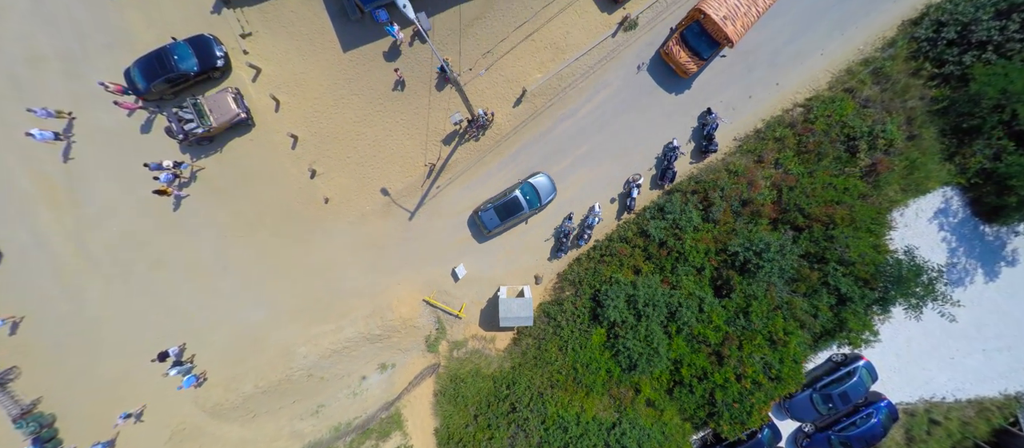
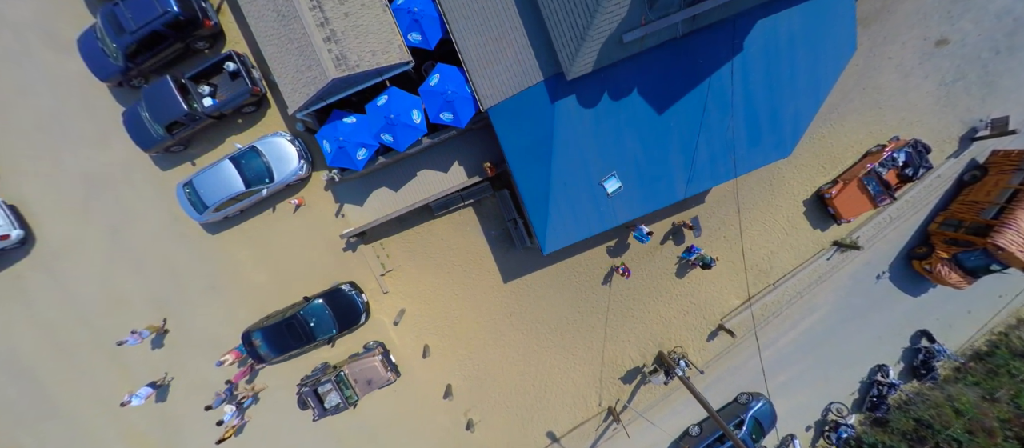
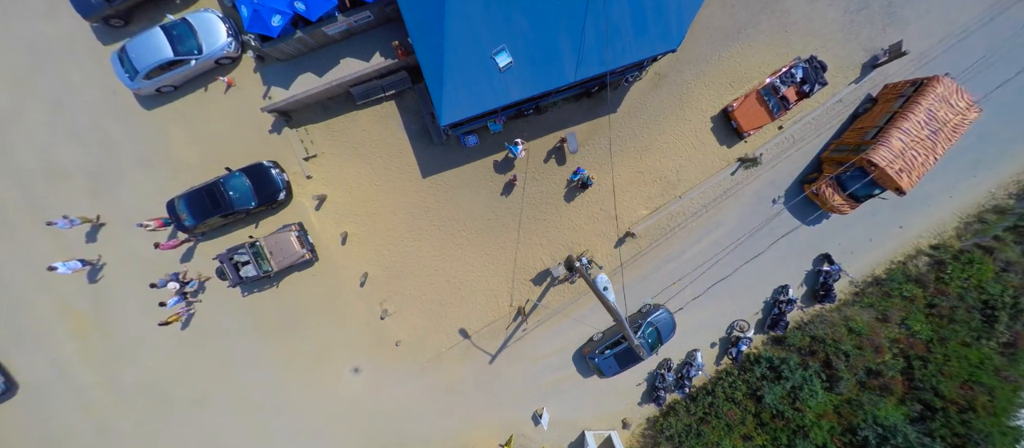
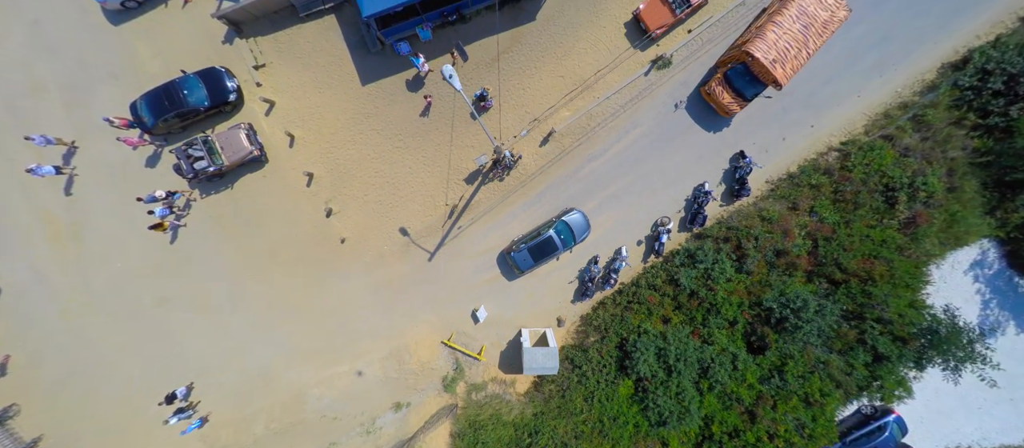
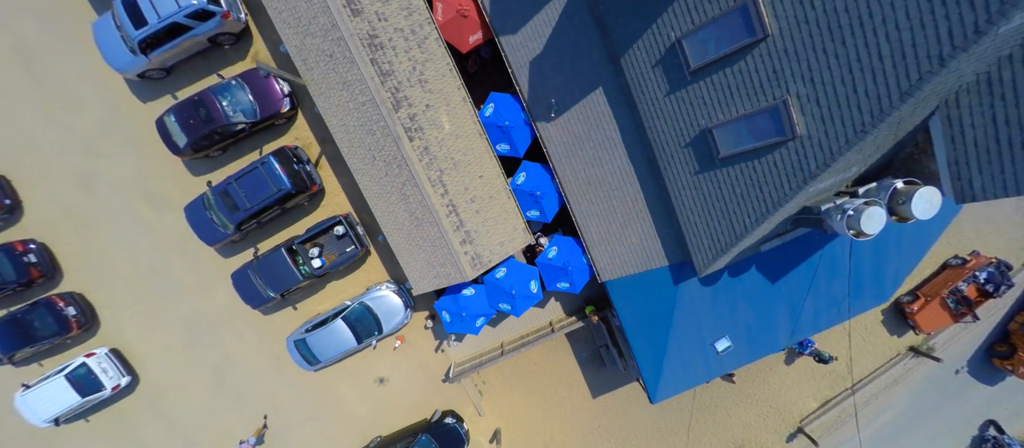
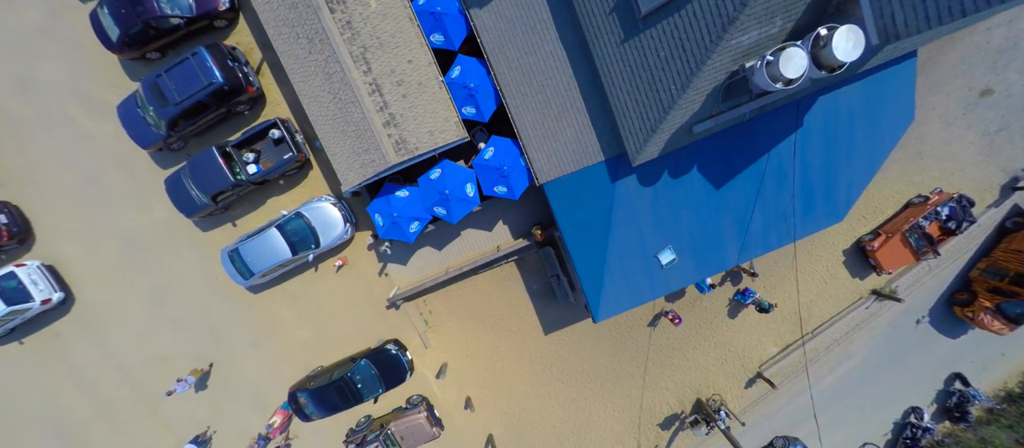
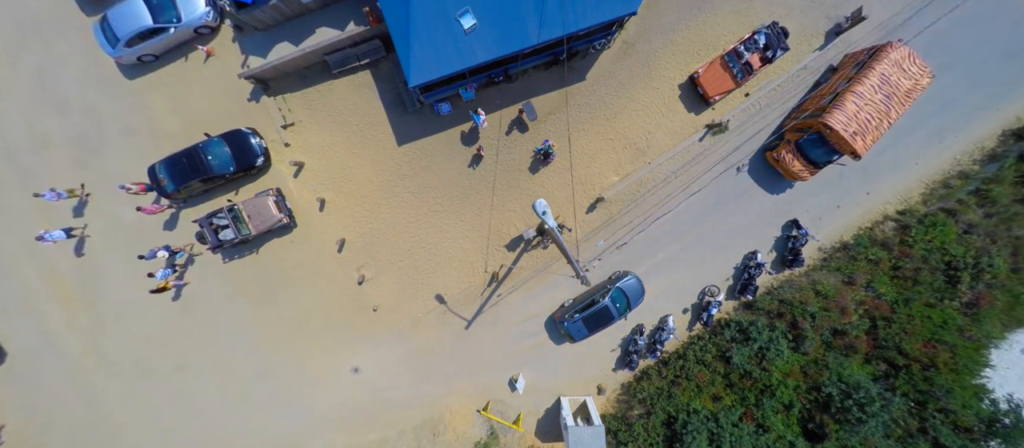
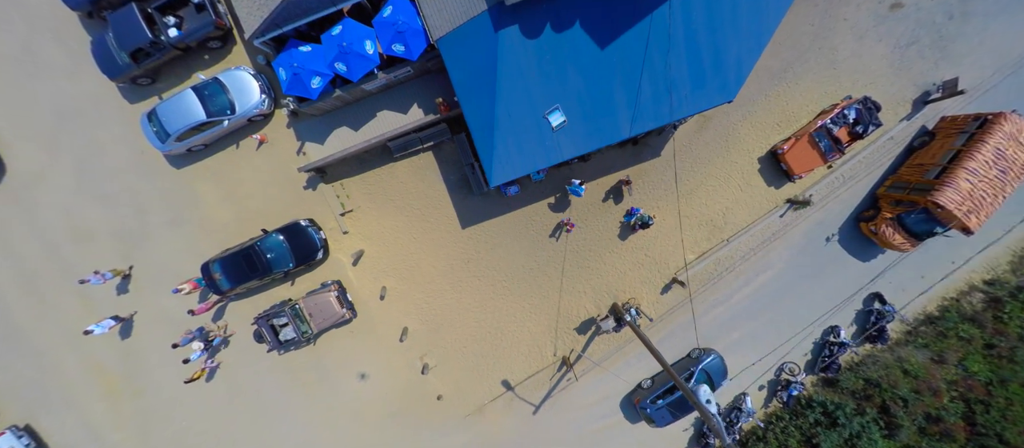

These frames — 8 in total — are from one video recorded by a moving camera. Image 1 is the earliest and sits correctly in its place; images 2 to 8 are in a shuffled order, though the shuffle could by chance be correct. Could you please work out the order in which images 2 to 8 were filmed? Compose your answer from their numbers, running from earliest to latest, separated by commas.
4, 7, 3, 8, 2, 6, 5
